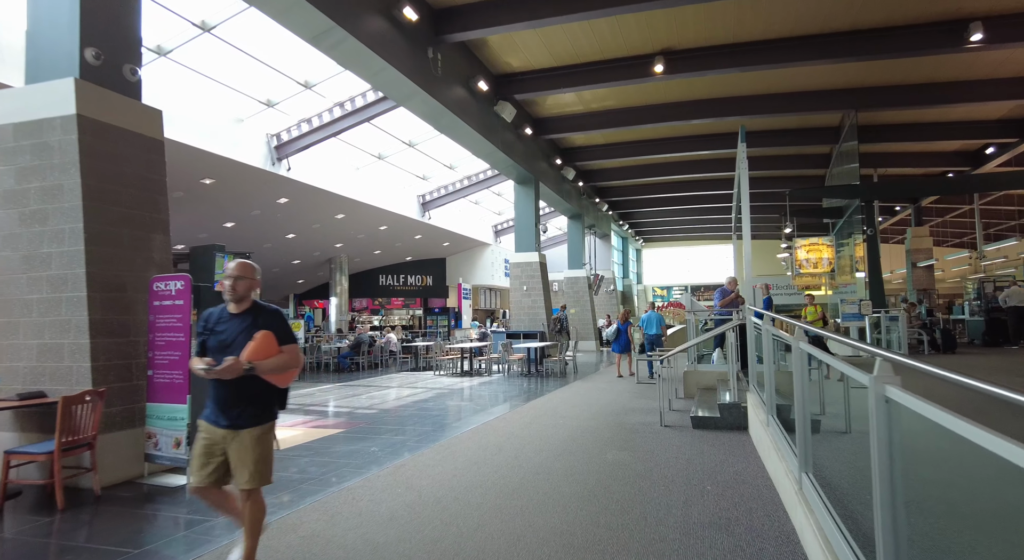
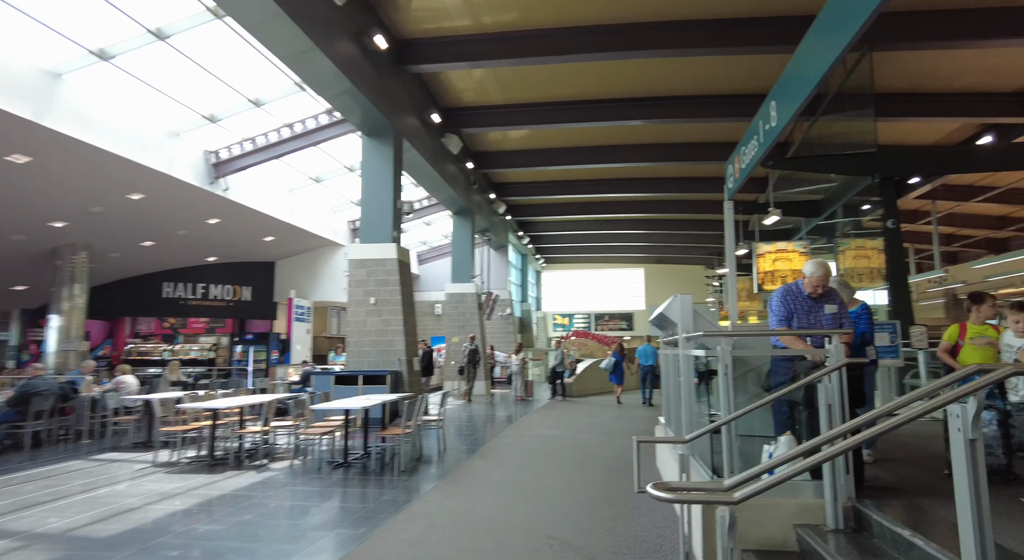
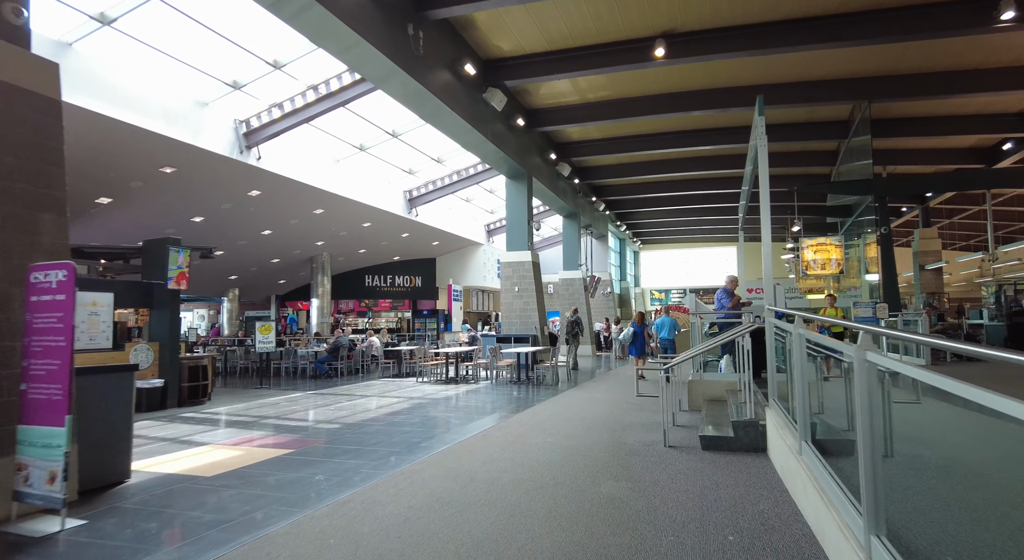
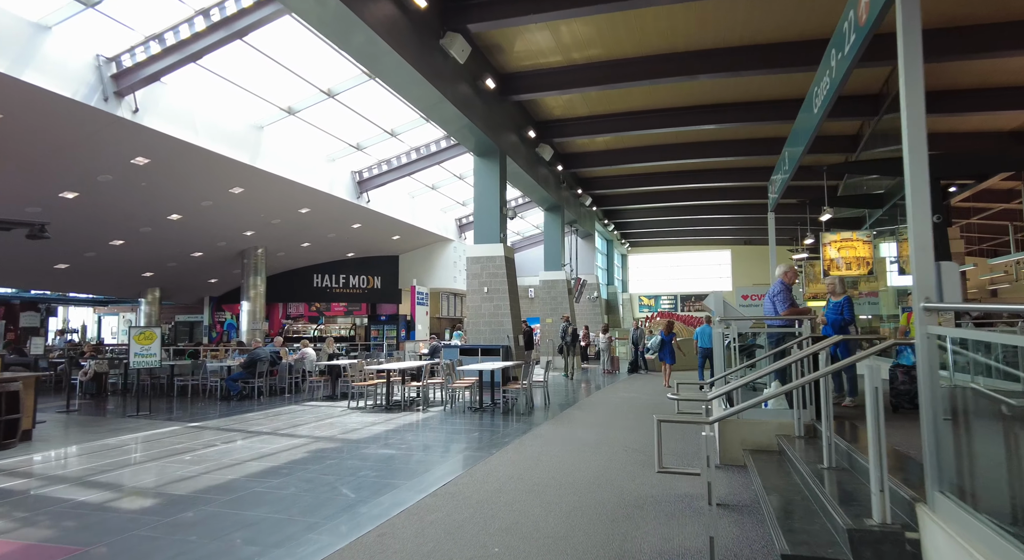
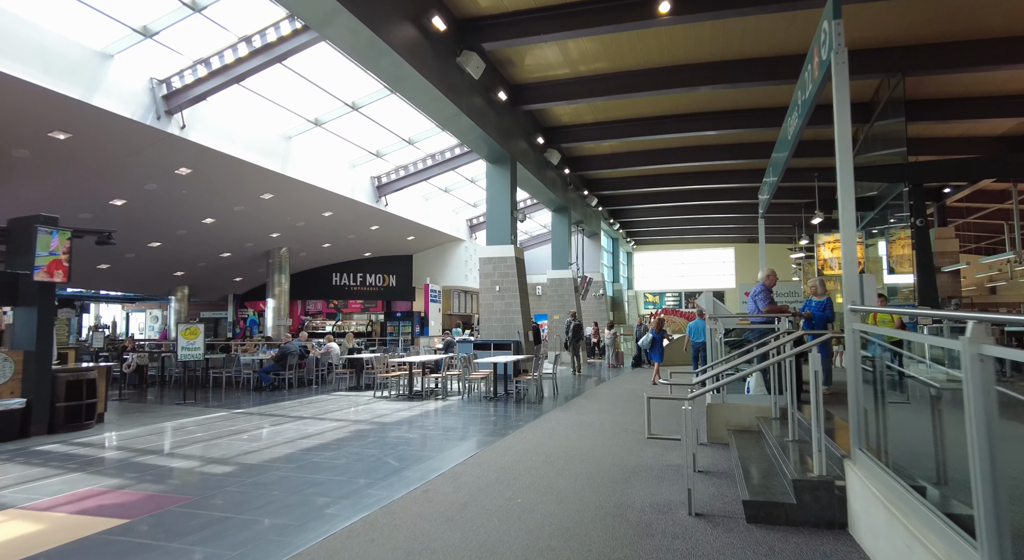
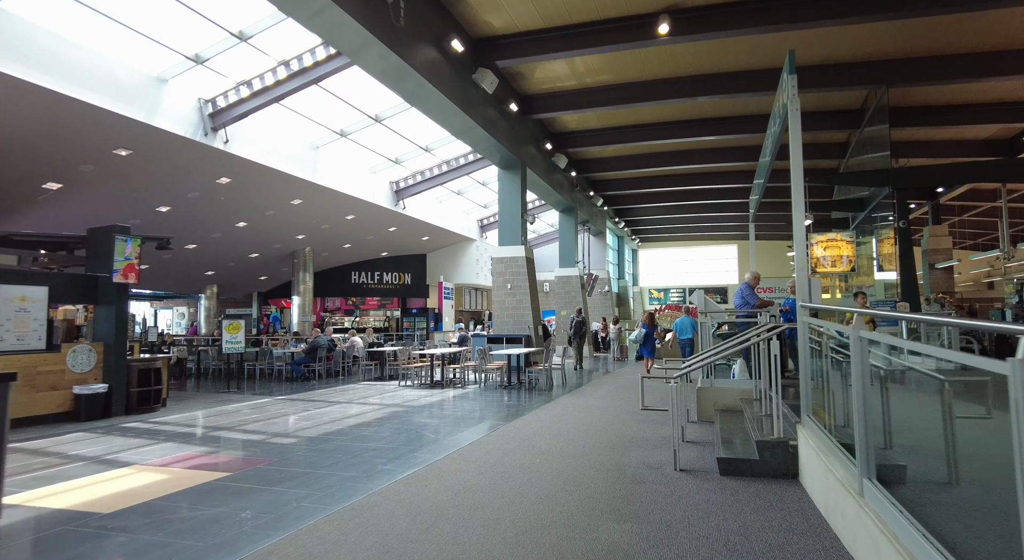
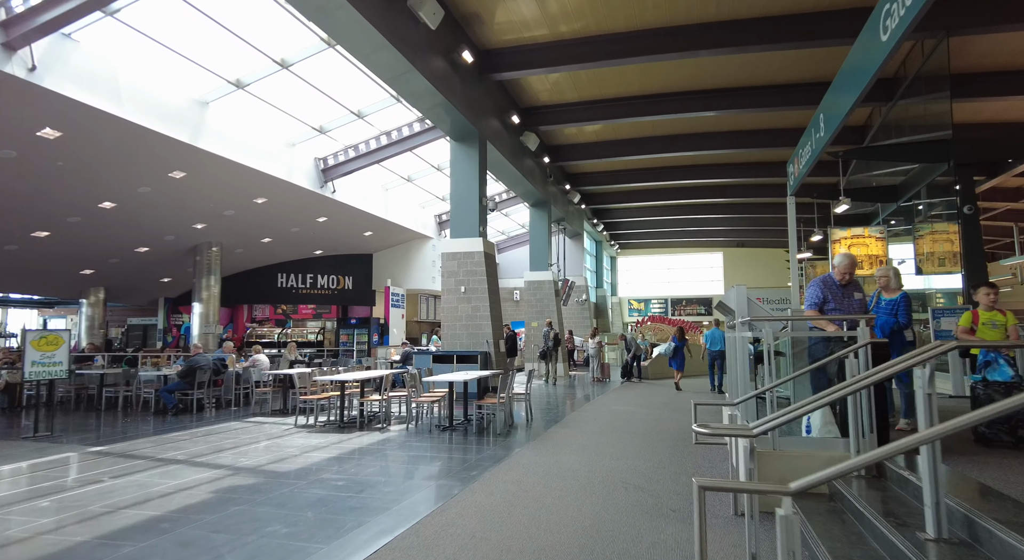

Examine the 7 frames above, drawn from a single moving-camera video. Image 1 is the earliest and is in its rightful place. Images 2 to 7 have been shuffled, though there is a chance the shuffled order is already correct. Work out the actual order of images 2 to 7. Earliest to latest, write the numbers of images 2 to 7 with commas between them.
3, 6, 5, 4, 7, 2
